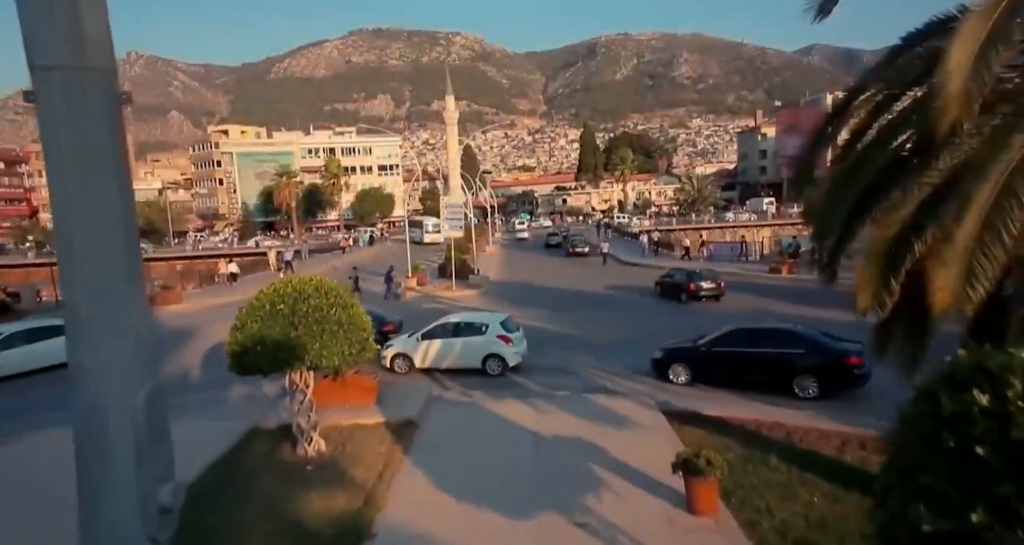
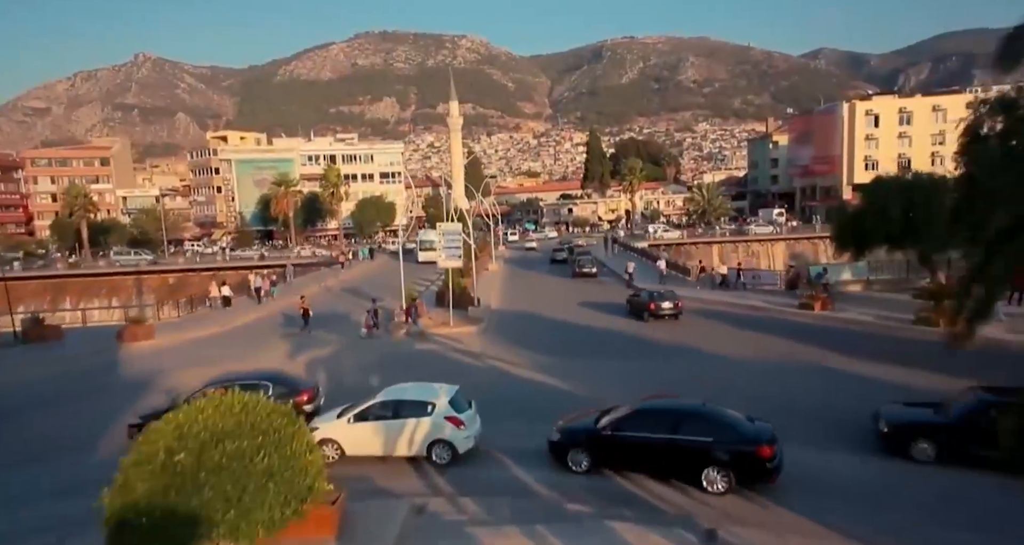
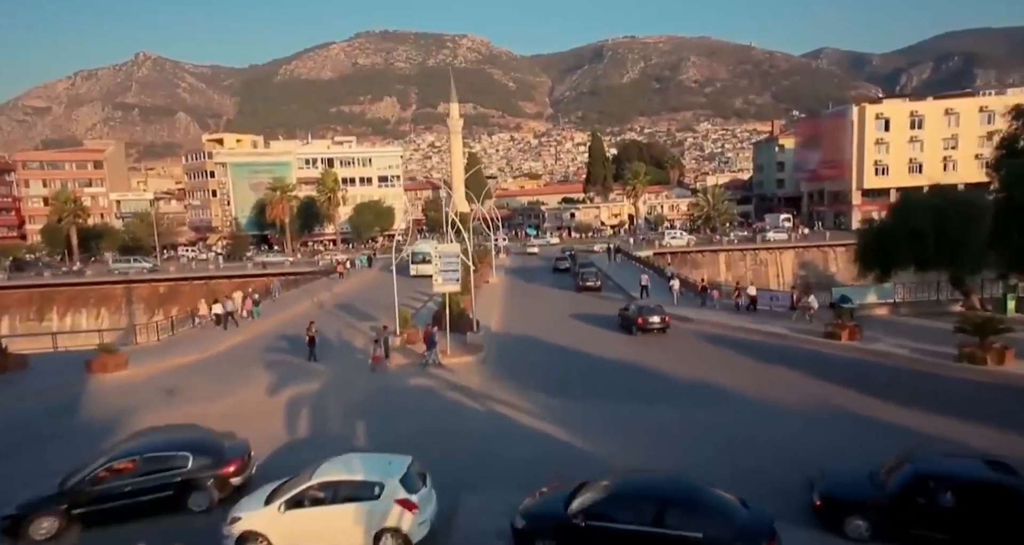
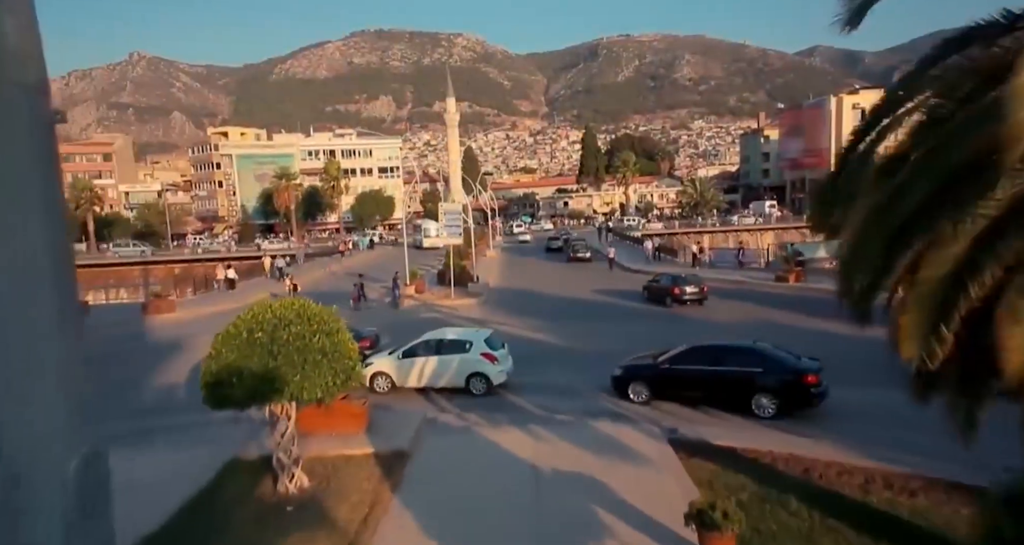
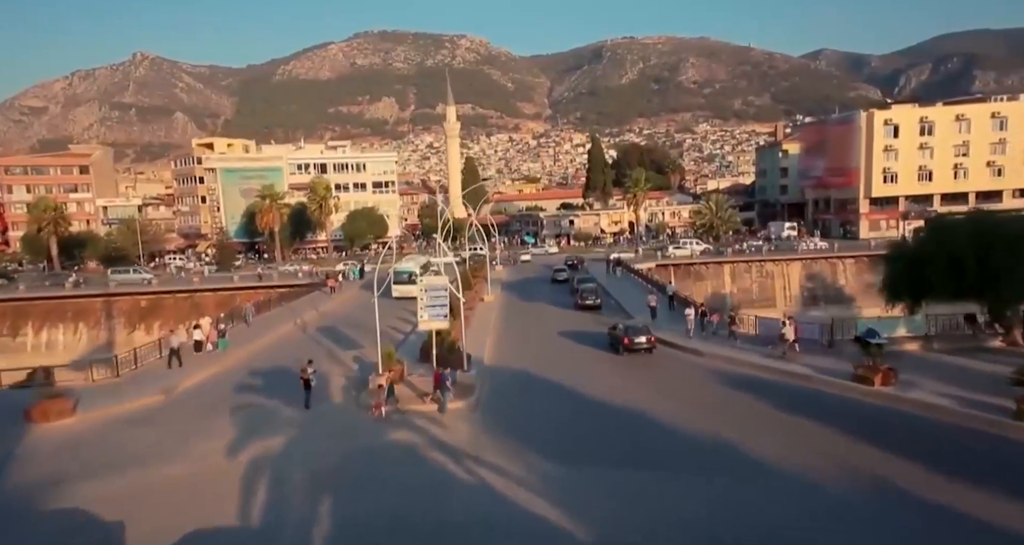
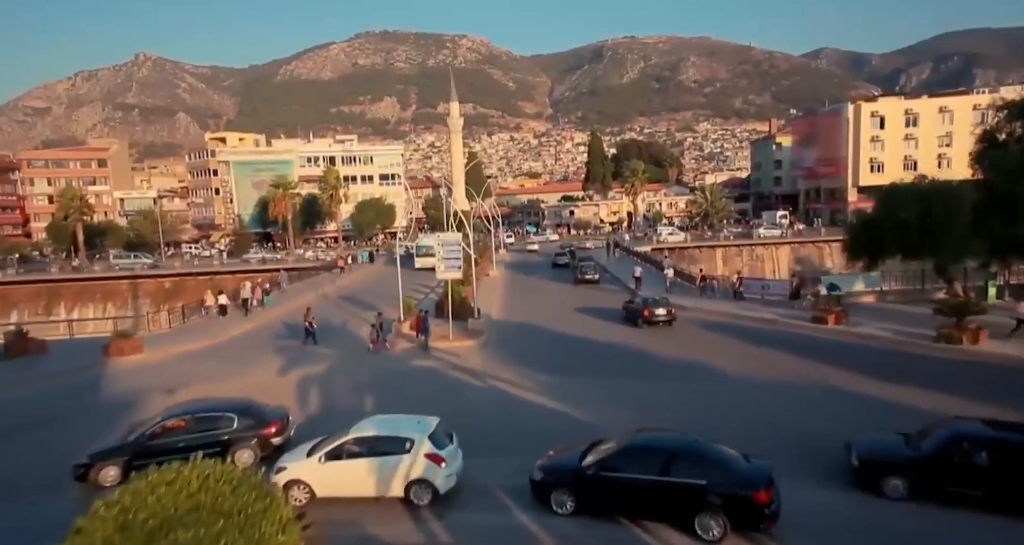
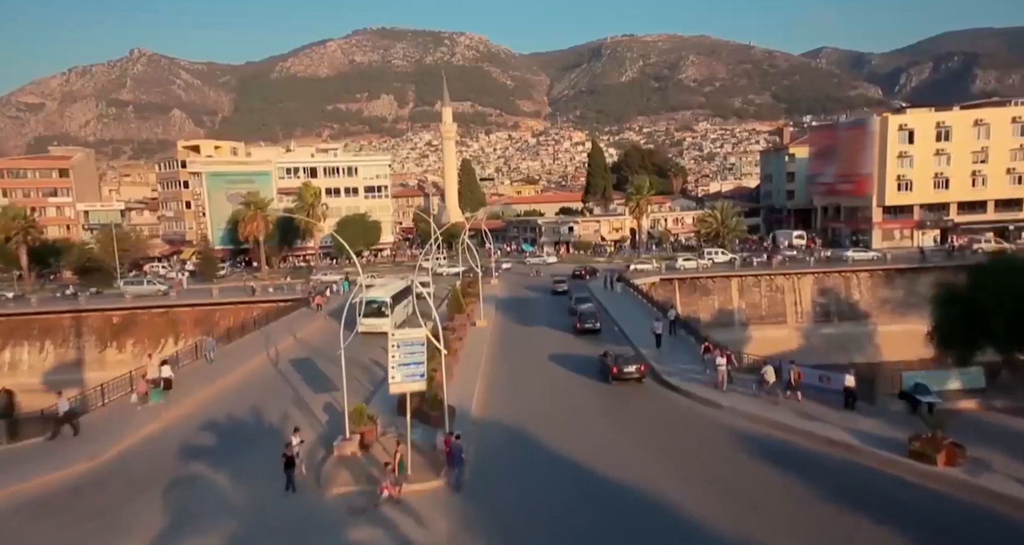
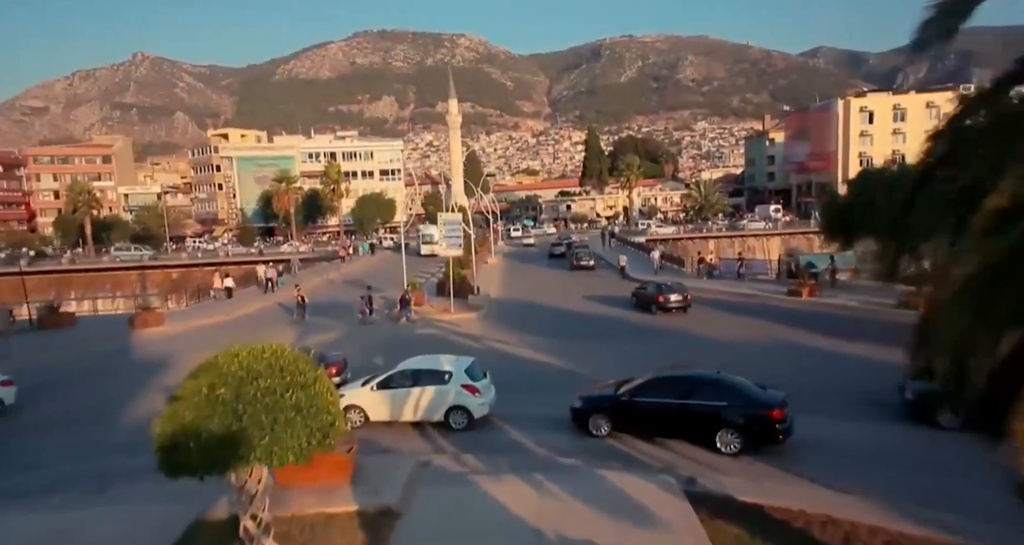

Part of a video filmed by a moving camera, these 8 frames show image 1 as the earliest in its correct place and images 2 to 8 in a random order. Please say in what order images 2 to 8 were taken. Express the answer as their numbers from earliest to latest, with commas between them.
4, 8, 2, 6, 3, 5, 7
